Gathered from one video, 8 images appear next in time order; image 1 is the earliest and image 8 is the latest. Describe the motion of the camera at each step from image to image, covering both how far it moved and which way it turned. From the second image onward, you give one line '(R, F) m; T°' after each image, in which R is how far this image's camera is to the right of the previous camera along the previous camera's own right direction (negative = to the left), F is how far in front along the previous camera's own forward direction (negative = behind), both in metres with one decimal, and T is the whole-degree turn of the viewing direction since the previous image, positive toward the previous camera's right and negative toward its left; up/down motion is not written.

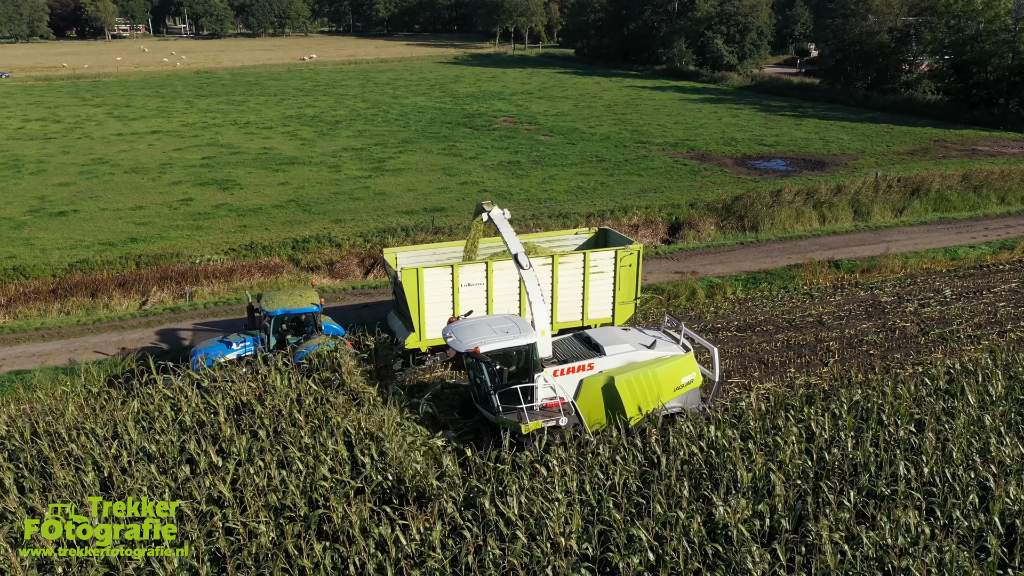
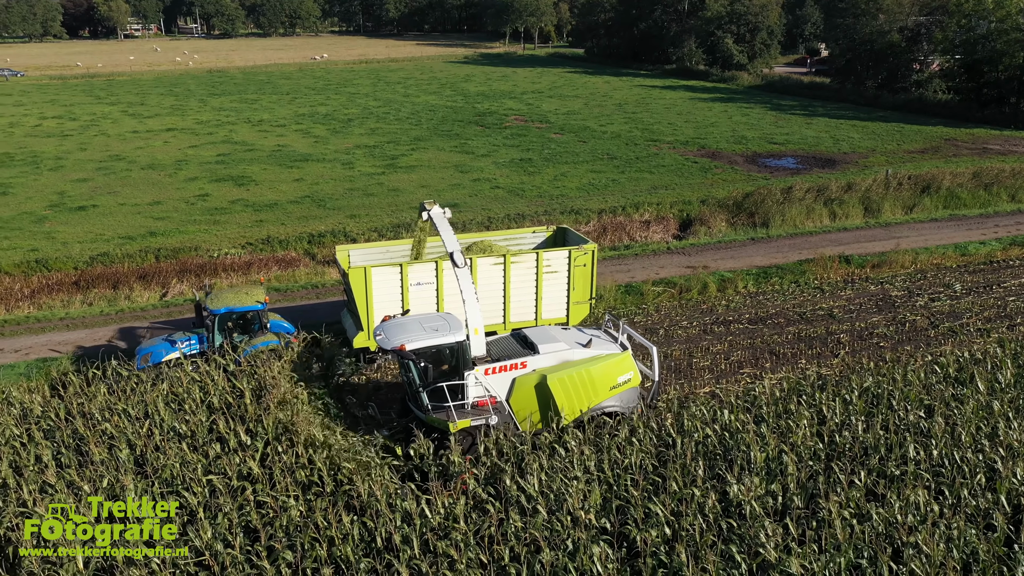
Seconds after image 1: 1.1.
(-0.1, -0.2) m; -1°
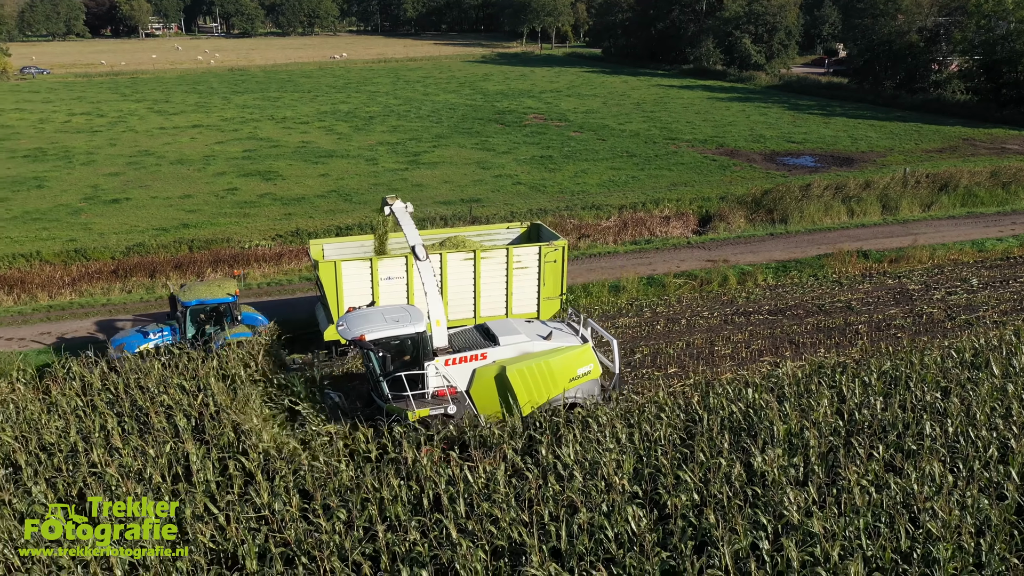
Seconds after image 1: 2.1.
(-0.2, -0.5) m; -1°
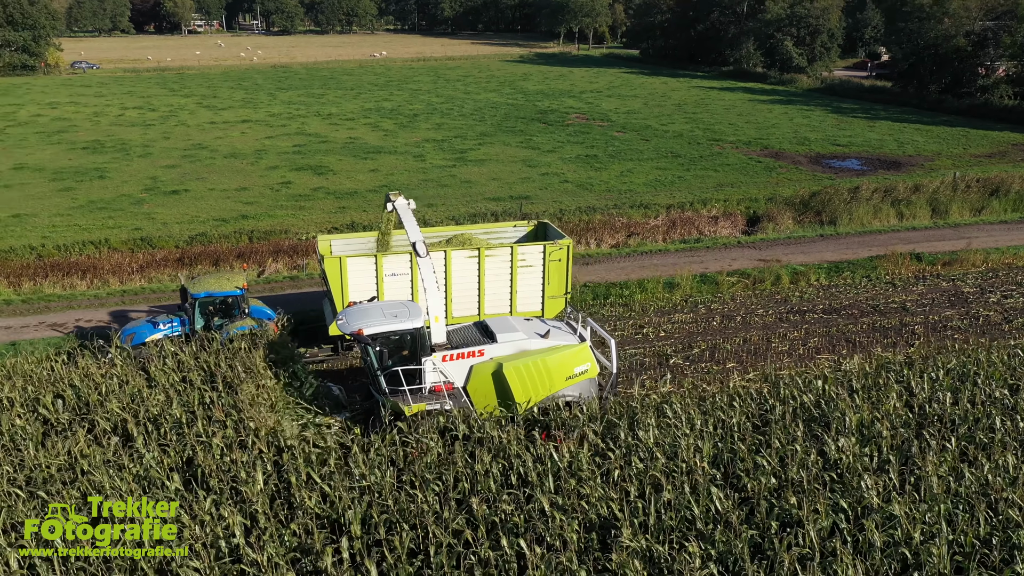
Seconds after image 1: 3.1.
(-0.6, -0.4) m; -2°
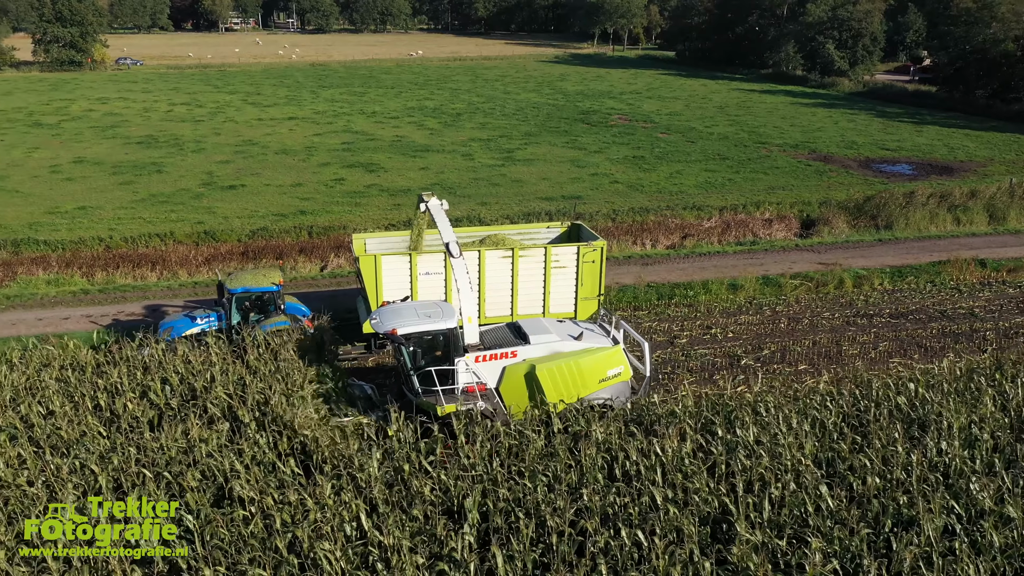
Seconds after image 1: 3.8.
(-0.8, -0.2) m; -2°
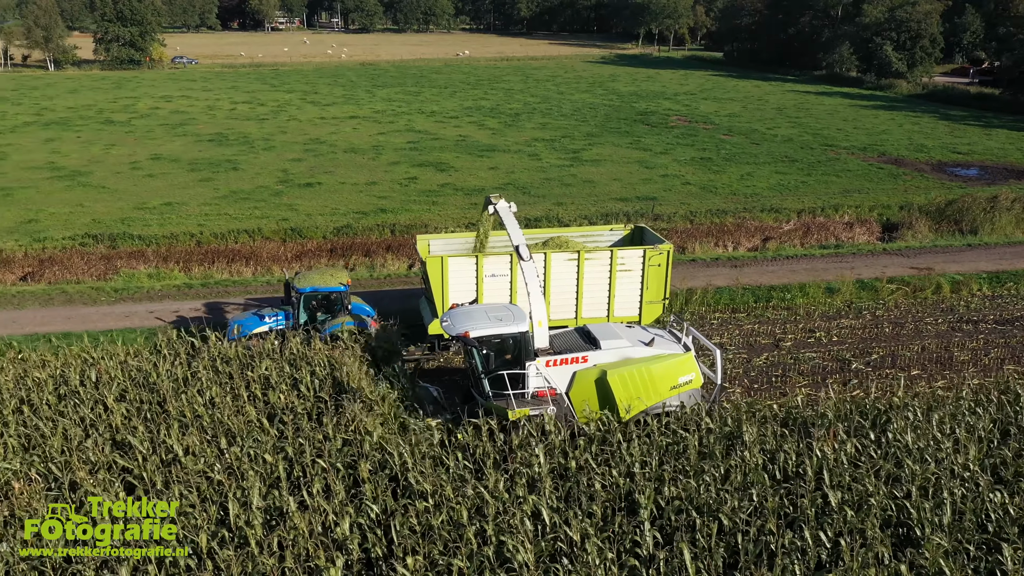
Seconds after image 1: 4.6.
(-1.3, -0.1) m; -2°
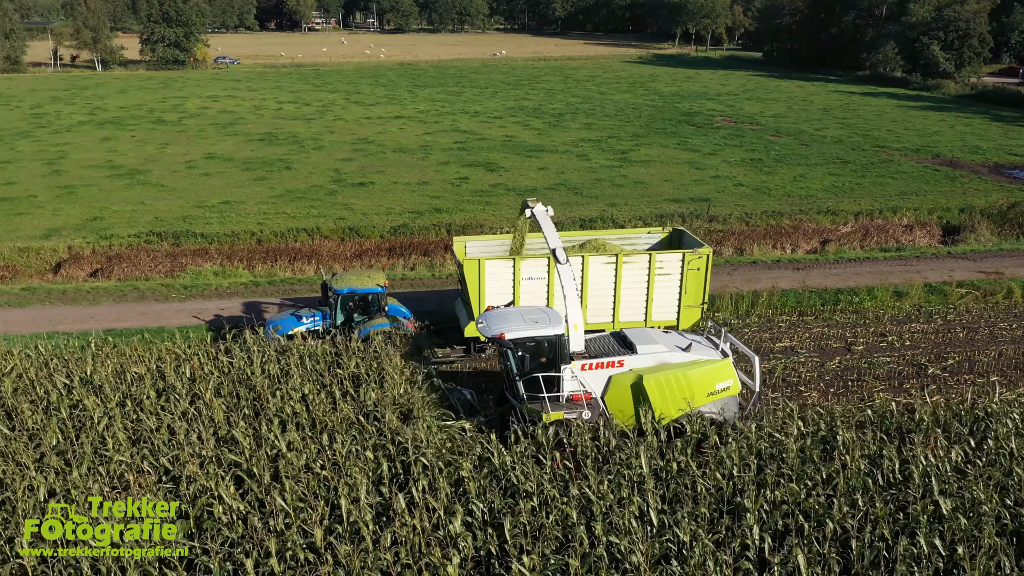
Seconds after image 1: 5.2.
(-0.7, 0.0) m; -2°
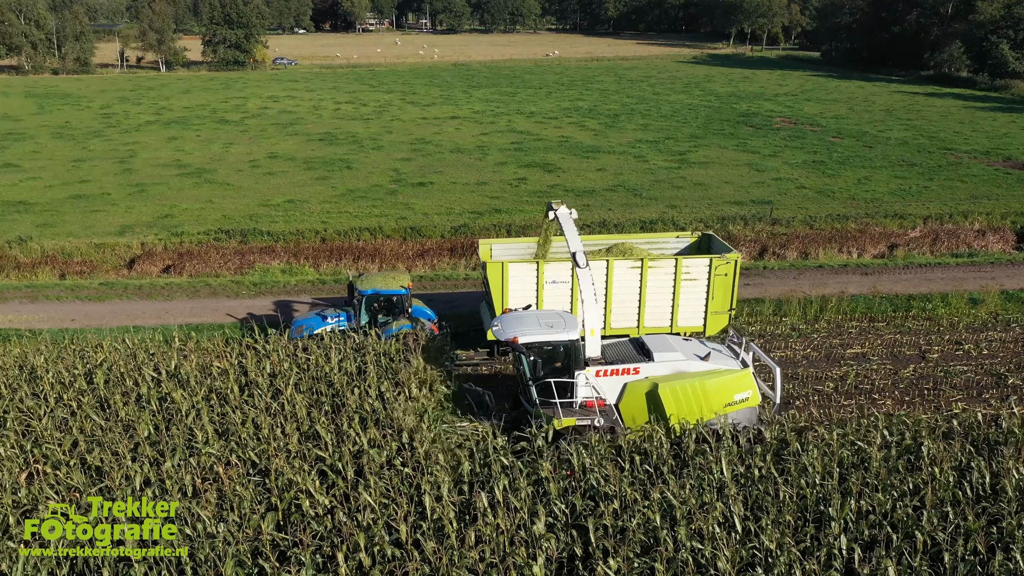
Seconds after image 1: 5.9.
(-0.3, 0.0) m; -3°
